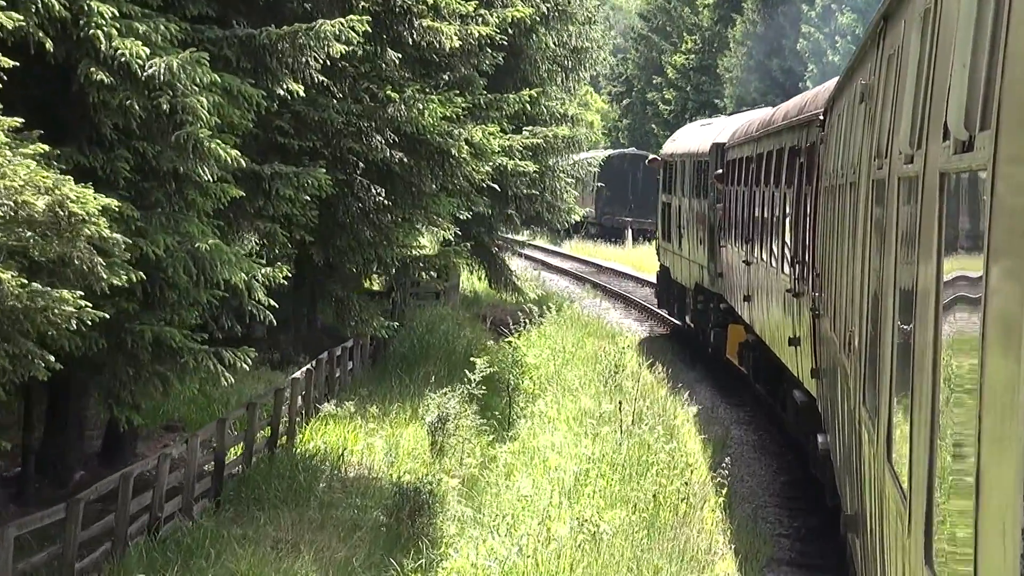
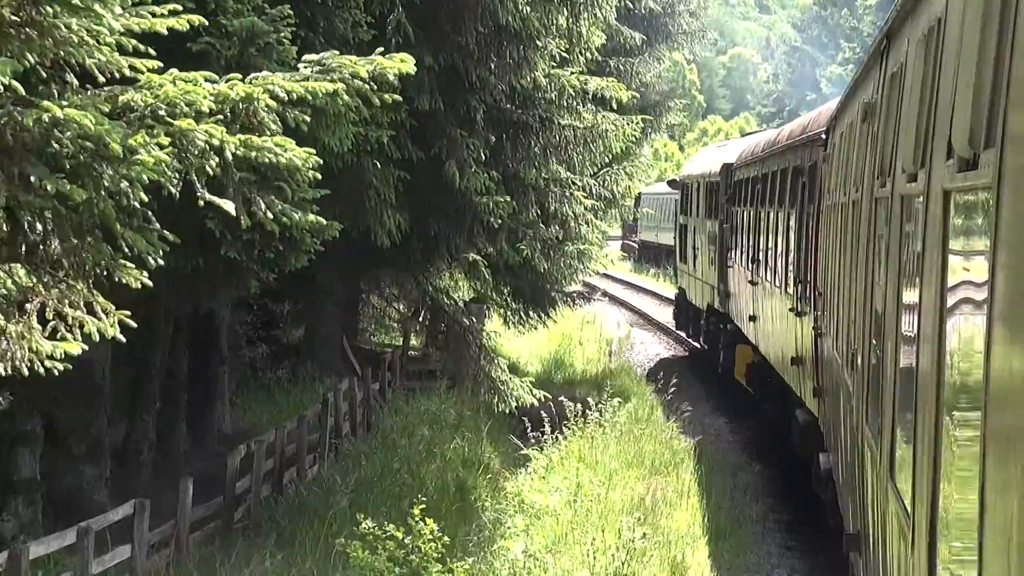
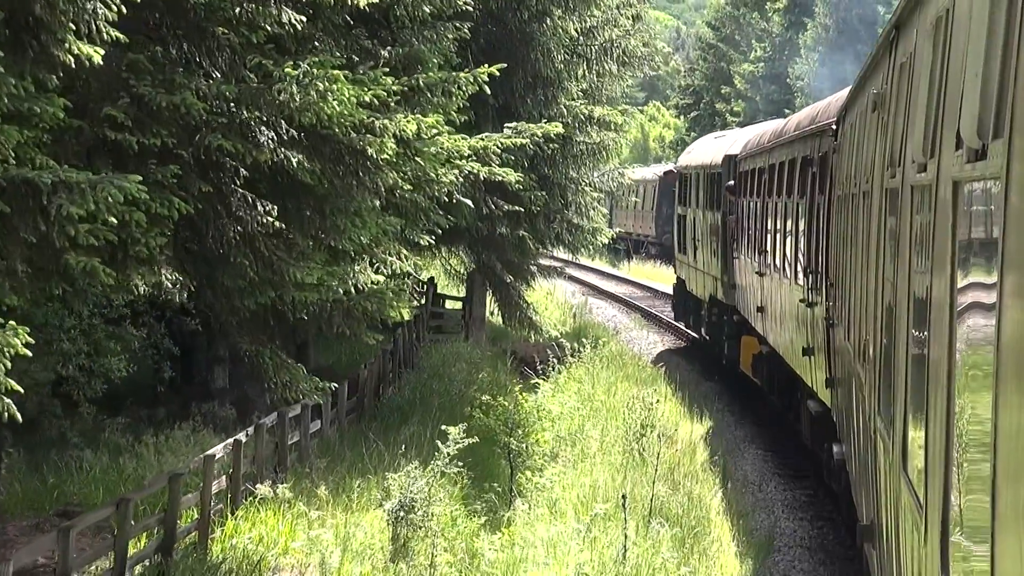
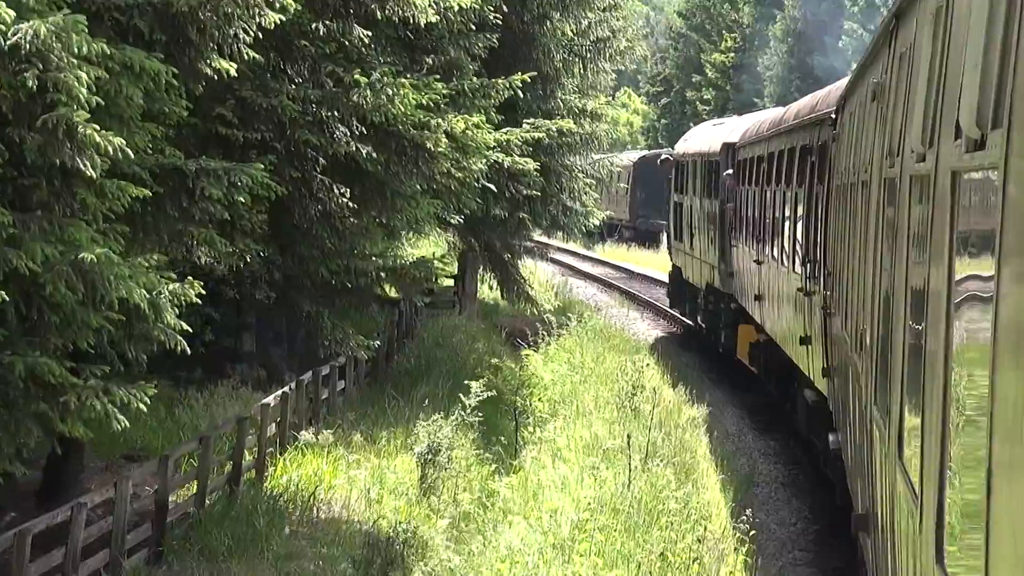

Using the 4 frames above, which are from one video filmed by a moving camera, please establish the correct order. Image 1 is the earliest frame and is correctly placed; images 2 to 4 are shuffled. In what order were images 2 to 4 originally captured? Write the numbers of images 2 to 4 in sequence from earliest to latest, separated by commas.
4, 3, 2
